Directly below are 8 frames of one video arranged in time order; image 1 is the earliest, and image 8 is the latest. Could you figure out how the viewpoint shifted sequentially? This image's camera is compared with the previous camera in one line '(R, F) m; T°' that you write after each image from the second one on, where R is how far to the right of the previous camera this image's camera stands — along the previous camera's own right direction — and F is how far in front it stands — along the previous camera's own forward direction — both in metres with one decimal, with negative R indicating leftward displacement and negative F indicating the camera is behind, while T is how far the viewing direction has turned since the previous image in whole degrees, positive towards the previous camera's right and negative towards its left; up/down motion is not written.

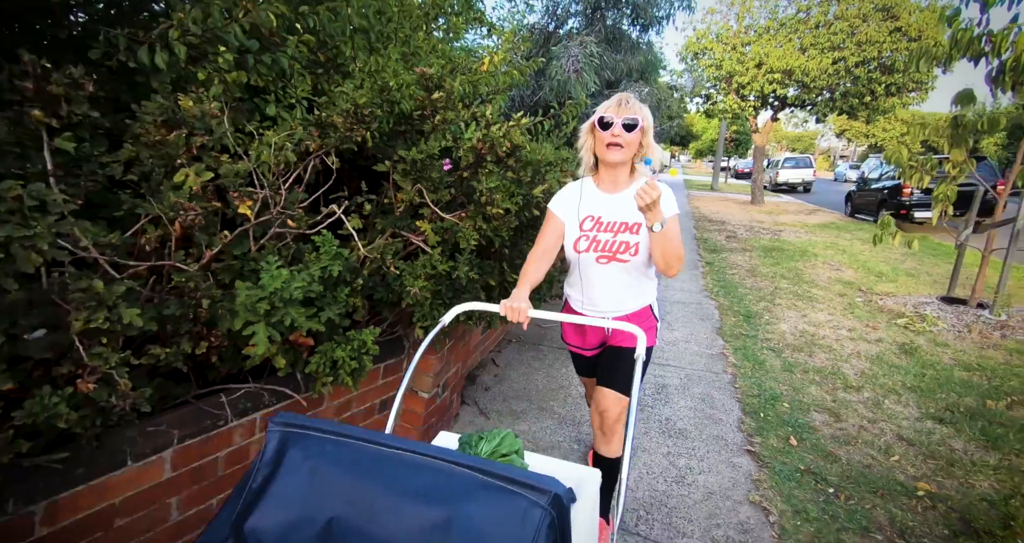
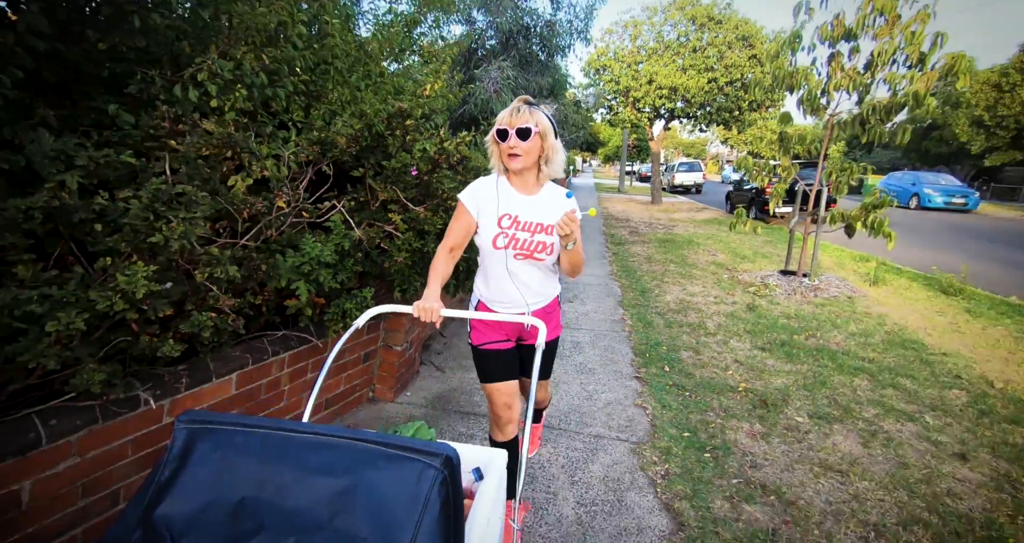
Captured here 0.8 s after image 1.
(-0.2, -0.8) m; +9°
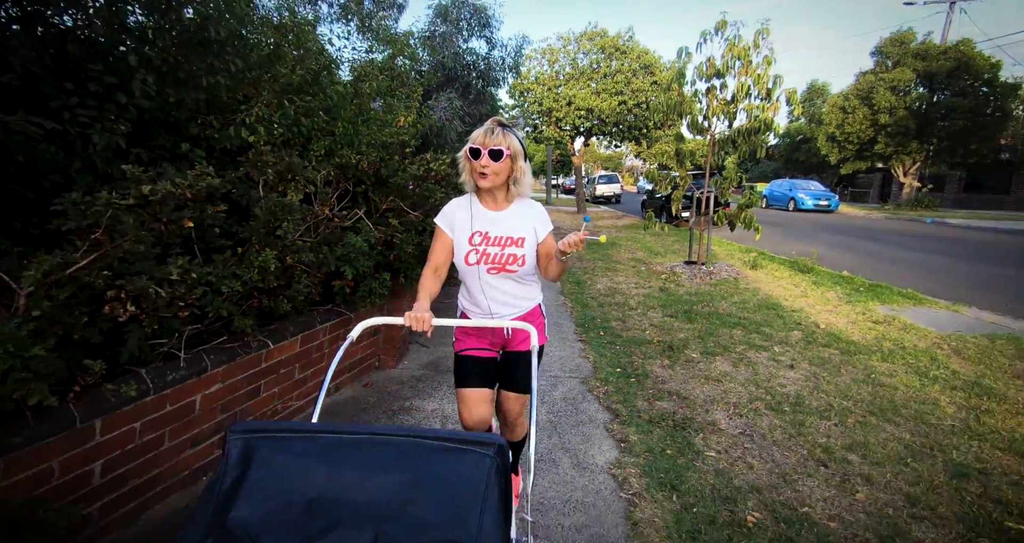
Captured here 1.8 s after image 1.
(-0.4, -1.0) m; +8°
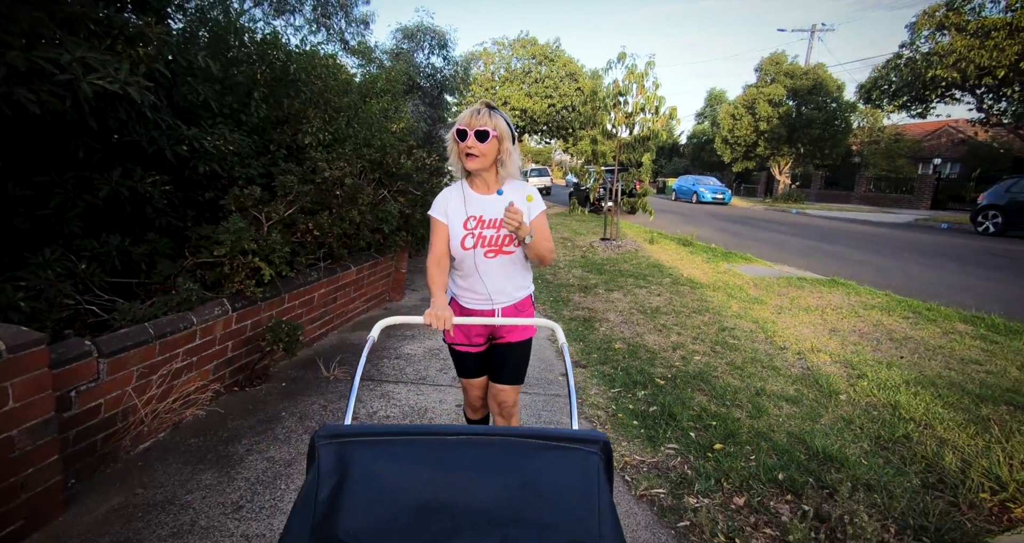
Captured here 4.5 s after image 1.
(-0.4, -1.9) m; +8°
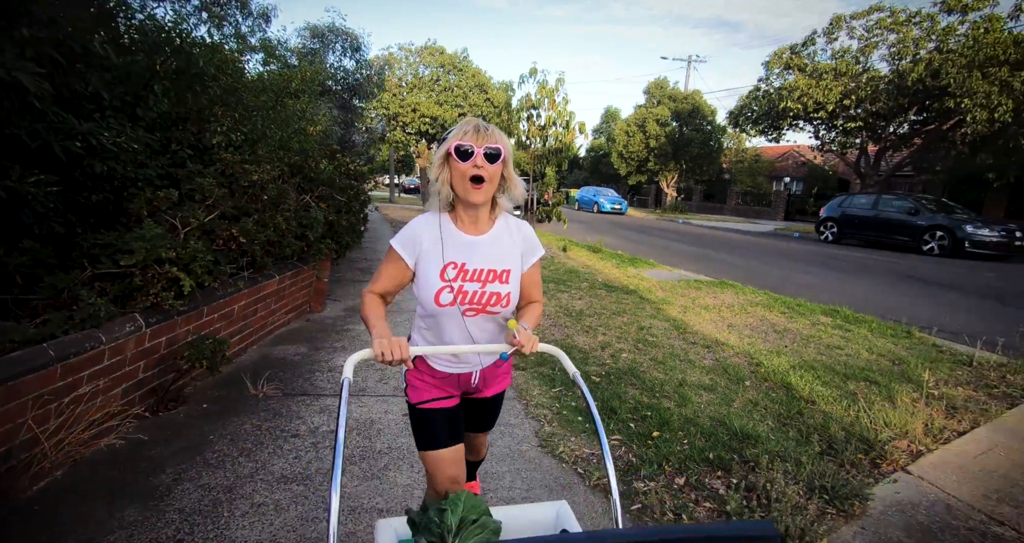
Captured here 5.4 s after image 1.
(-0.3, 0.0) m; +11°
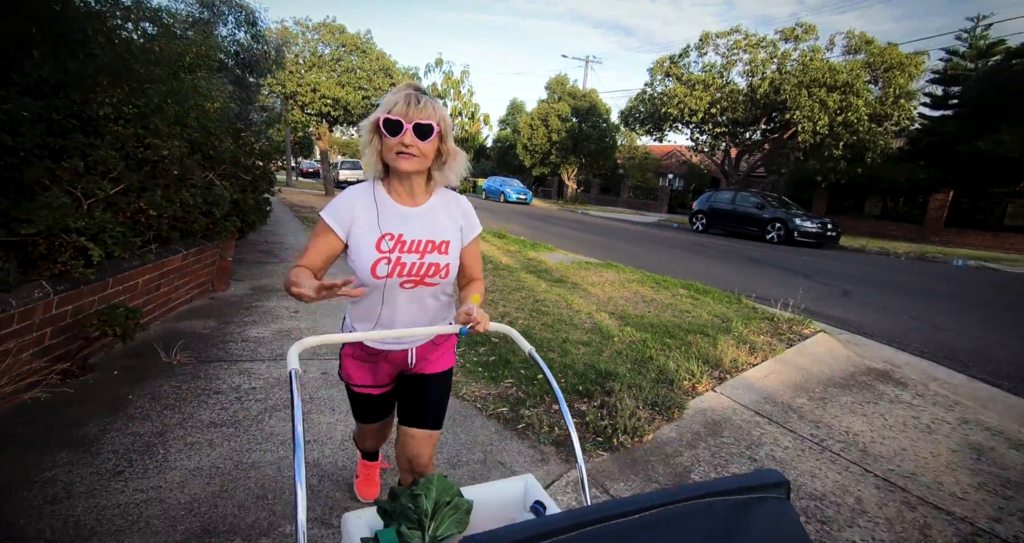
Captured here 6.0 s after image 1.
(0.0, -0.5) m; +11°
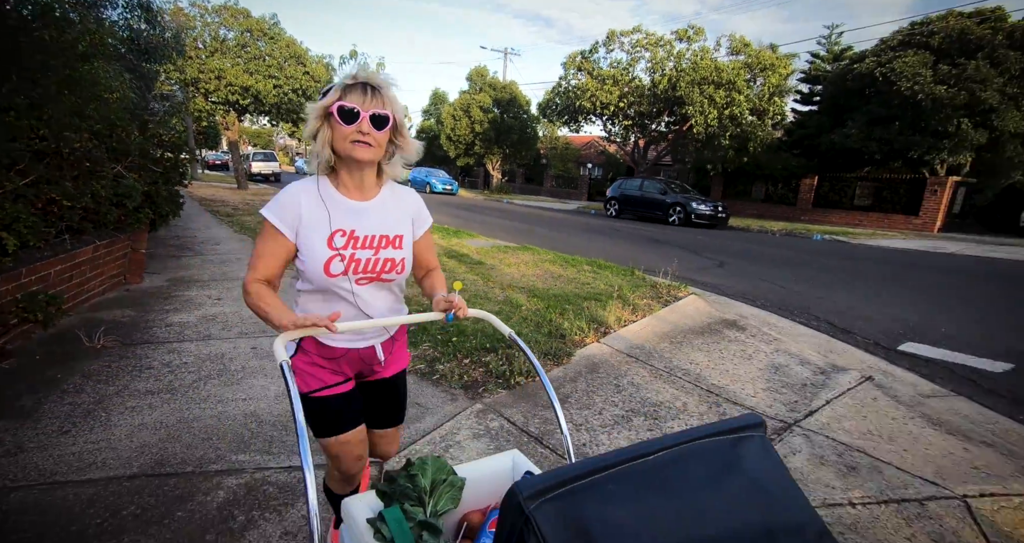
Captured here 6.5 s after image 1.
(+0.1, -0.5) m; +8°
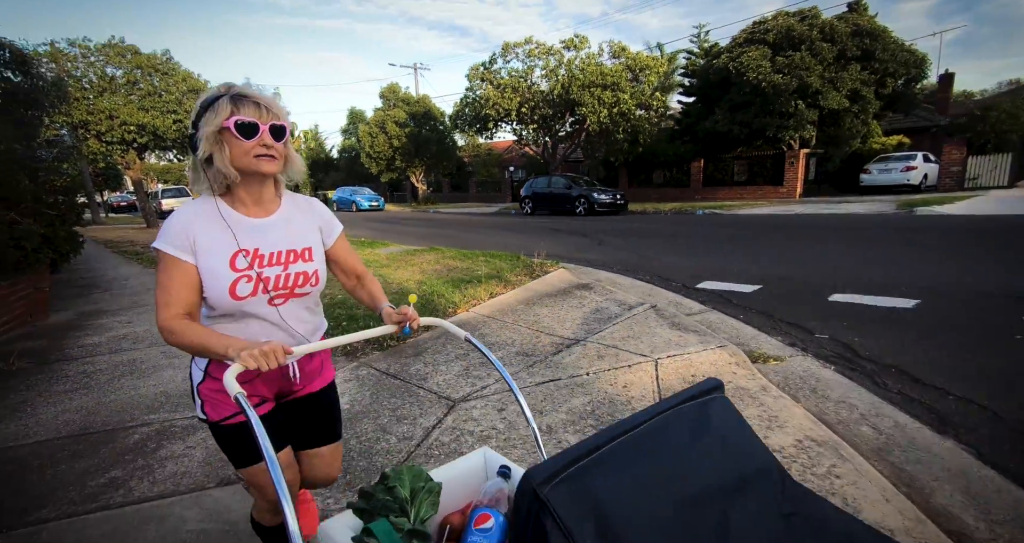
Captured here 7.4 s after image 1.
(+0.5, -0.7) m; +6°
